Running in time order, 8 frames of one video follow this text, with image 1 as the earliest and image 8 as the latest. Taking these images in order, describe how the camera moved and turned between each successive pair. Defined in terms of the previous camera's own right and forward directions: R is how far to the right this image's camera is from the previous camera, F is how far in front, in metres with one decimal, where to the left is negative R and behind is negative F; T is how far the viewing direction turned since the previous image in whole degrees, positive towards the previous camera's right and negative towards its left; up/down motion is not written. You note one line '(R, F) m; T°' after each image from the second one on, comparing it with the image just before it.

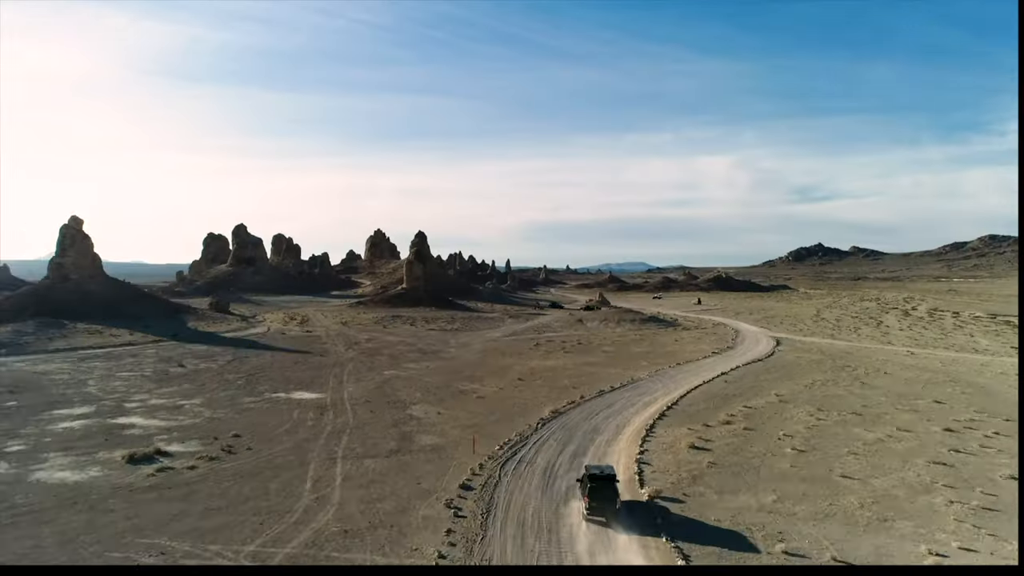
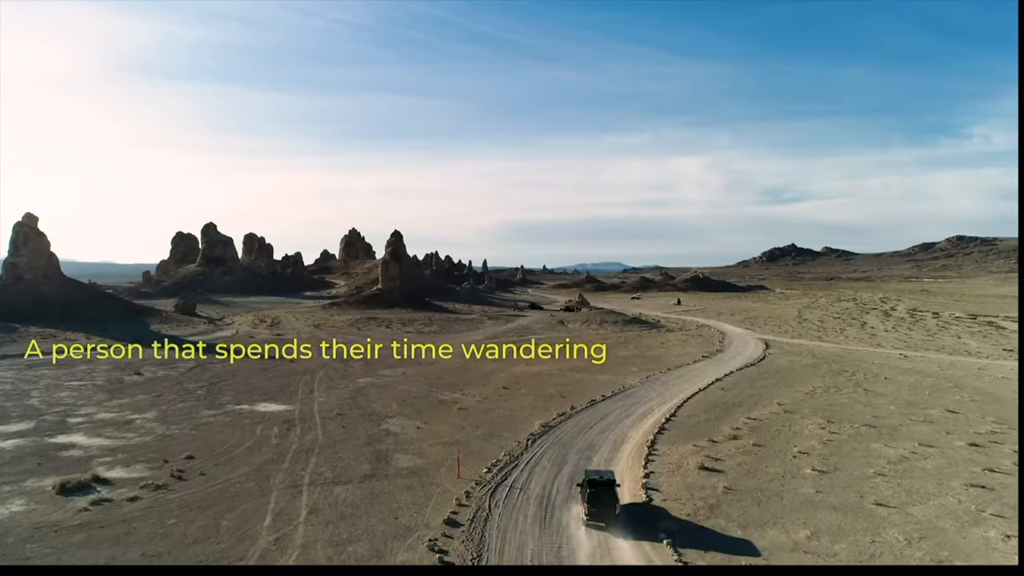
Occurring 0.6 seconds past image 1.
(-0.1, +1.0) m; +2°
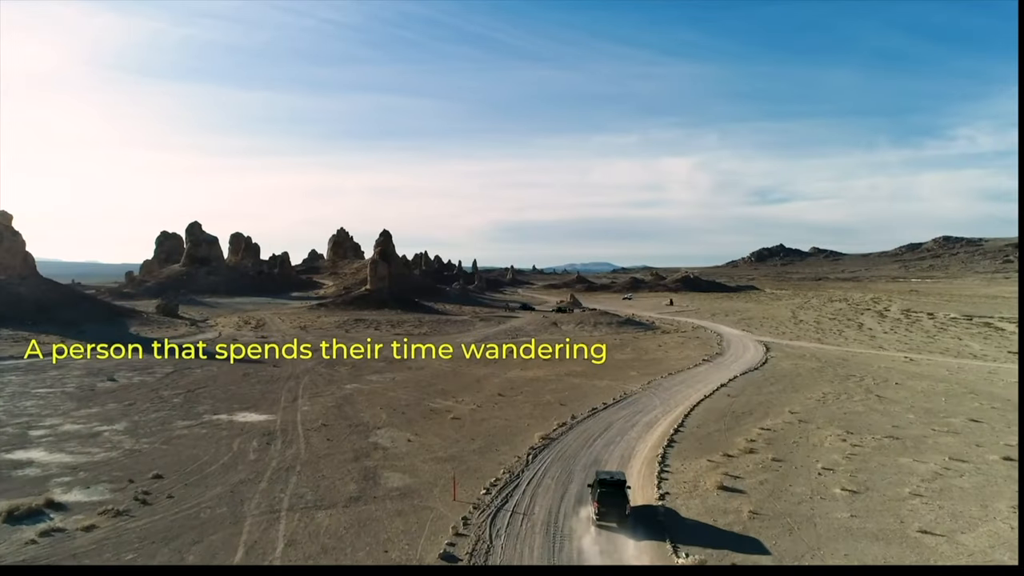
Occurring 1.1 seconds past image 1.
(-0.1, +0.8) m; +1°
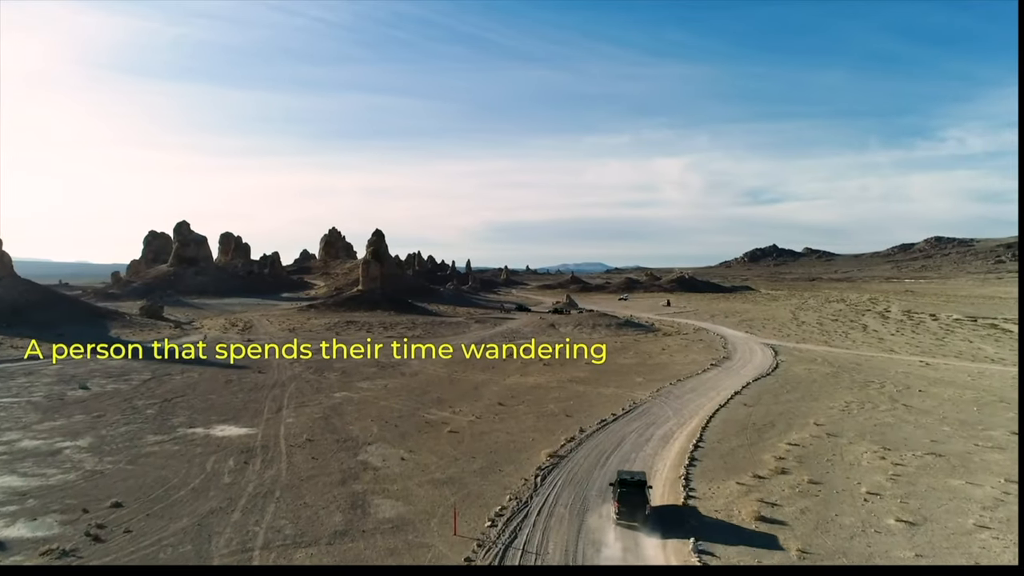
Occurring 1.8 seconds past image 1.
(-0.1, +0.9) m; +1°
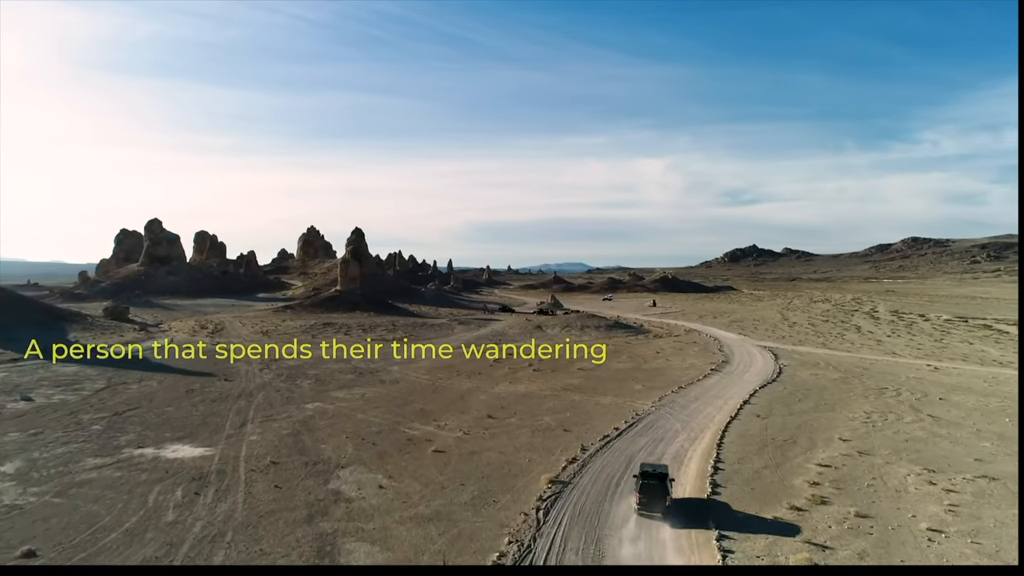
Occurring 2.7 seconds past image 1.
(-0.2, +1.2) m; +1°
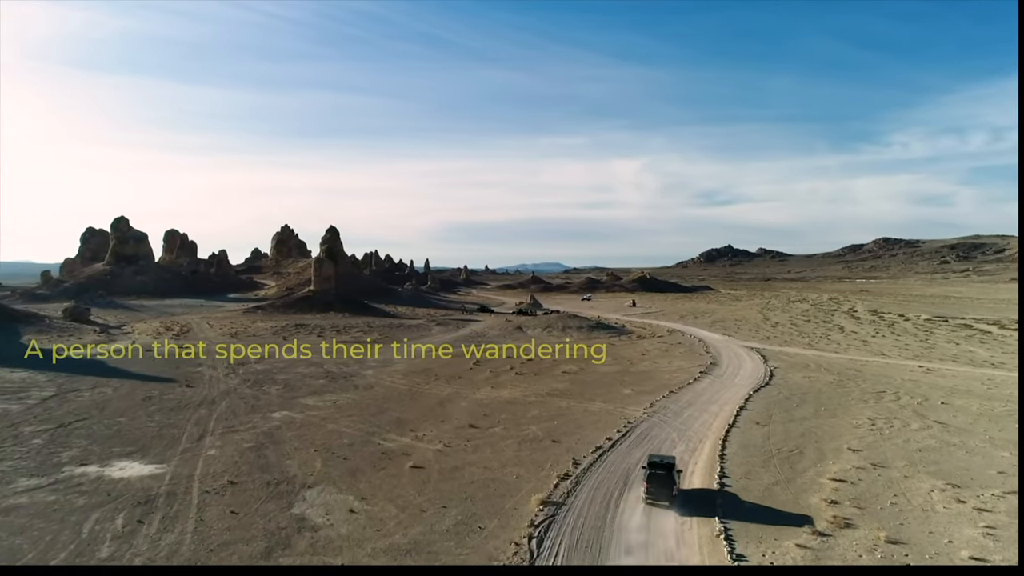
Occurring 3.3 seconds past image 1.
(-0.1, +0.8) m; +2°
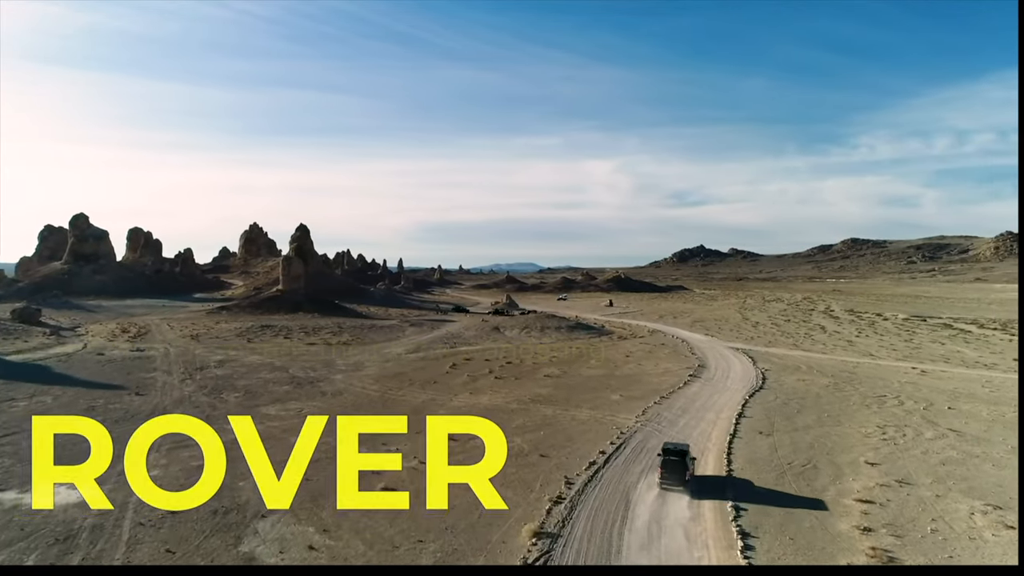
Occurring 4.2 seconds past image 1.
(-0.1, +1.0) m; +2°
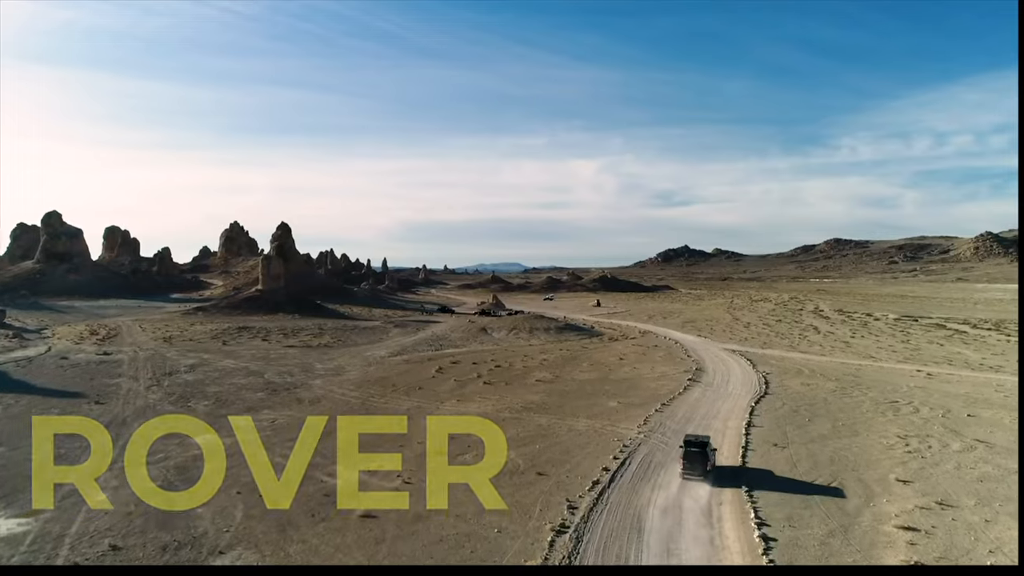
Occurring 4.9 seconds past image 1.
(-0.1, +0.9) m; +1°
